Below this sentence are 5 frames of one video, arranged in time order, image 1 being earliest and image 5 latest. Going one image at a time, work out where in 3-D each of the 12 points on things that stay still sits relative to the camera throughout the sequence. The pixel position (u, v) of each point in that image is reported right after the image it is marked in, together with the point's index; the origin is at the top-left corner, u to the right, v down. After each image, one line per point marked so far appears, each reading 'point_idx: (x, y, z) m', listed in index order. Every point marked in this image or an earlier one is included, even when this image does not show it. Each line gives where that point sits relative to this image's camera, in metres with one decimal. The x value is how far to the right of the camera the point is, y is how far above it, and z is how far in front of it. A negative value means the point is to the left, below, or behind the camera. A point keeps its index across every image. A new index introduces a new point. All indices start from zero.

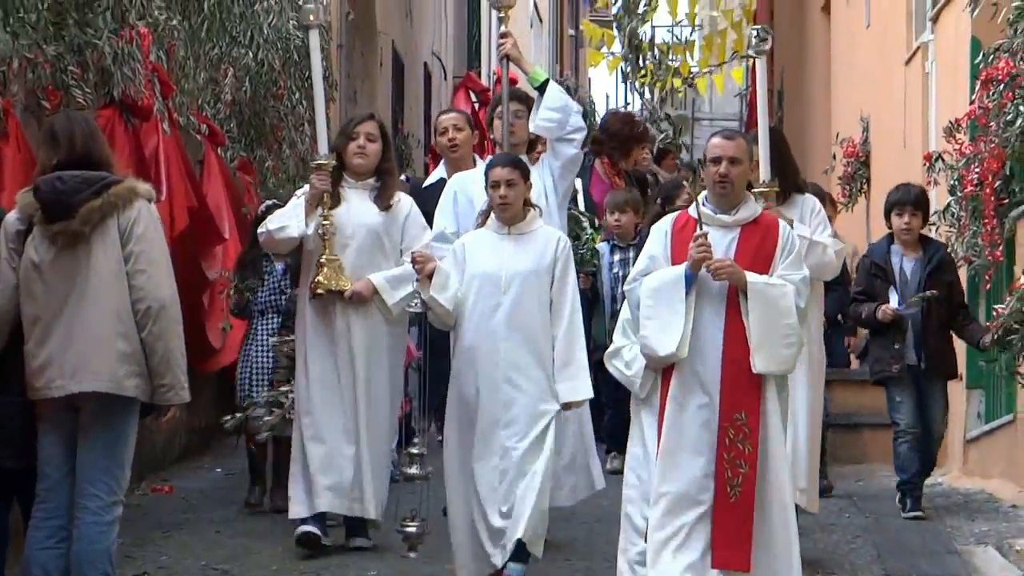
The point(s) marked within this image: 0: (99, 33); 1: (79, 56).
0: (-1.7, +1.0, +7.0) m
1: (-1.8, +0.9, +7.0) m
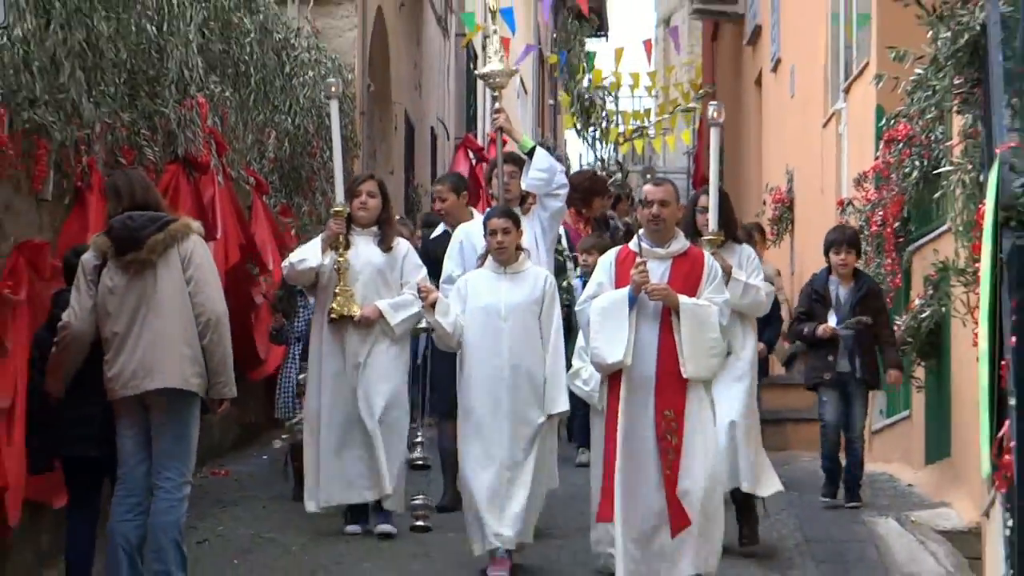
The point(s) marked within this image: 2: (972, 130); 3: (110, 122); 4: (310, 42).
0: (-1.7, +1.0, +8.3) m
1: (-1.8, +0.9, +8.3) m
2: (+1.8, +0.6, +6.4) m
3: (-1.9, +0.8, +7.8) m
4: (-1.4, +1.8, +11.6) m
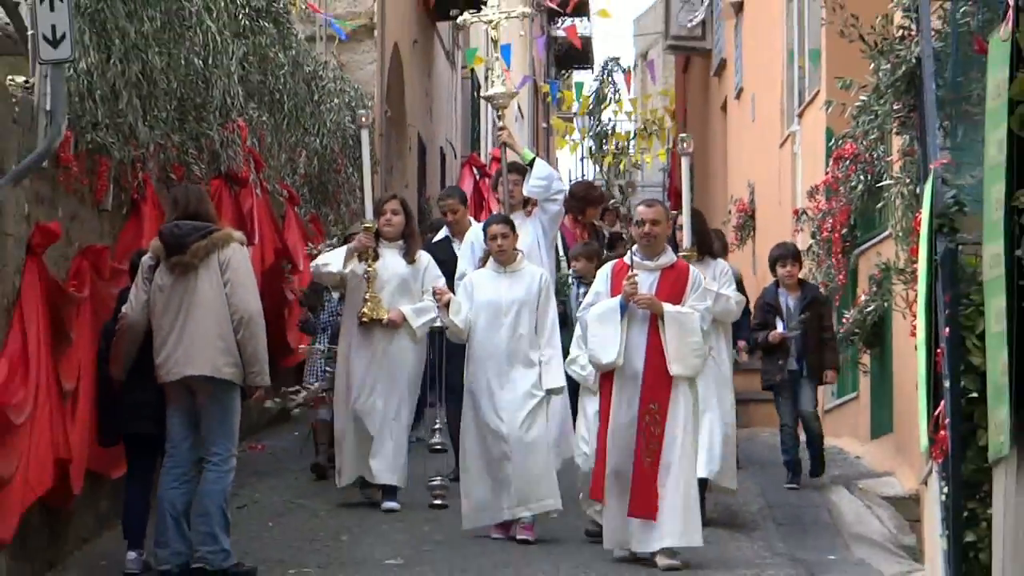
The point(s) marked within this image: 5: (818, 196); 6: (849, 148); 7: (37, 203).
0: (-1.7, +0.9, +9.3) m
1: (-1.8, +0.8, +9.3) m
2: (+1.8, +0.6, +7.4) m
3: (-1.9, +0.8, +8.8) m
4: (-1.4, +1.6, +12.7) m
5: (+2.1, +0.7, +11.0) m
6: (+1.8, +0.8, +8.8) m
7: (-2.2, +0.4, +7.5) m
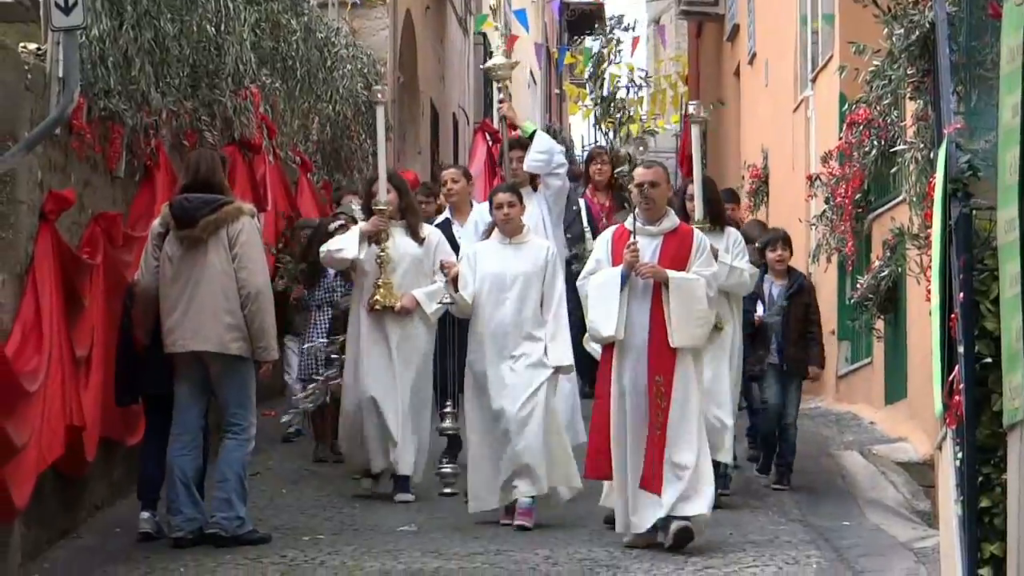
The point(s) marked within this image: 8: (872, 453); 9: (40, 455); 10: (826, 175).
0: (-1.7, +1.1, +9.3) m
1: (-1.7, +1.0, +9.3) m
2: (+1.9, +0.8, +7.4) m
3: (-1.8, +0.9, +8.8) m
4: (-1.3, +1.8, +12.7) m
5: (+2.1, +0.9, +11.0) m
6: (+1.9, +0.9, +8.7) m
7: (-2.1, +0.5, +7.5) m
8: (+2.1, -0.9, +9.4) m
9: (-2.0, -0.7, +7.0) m
10: (+2.1, +0.7, +10.9) m
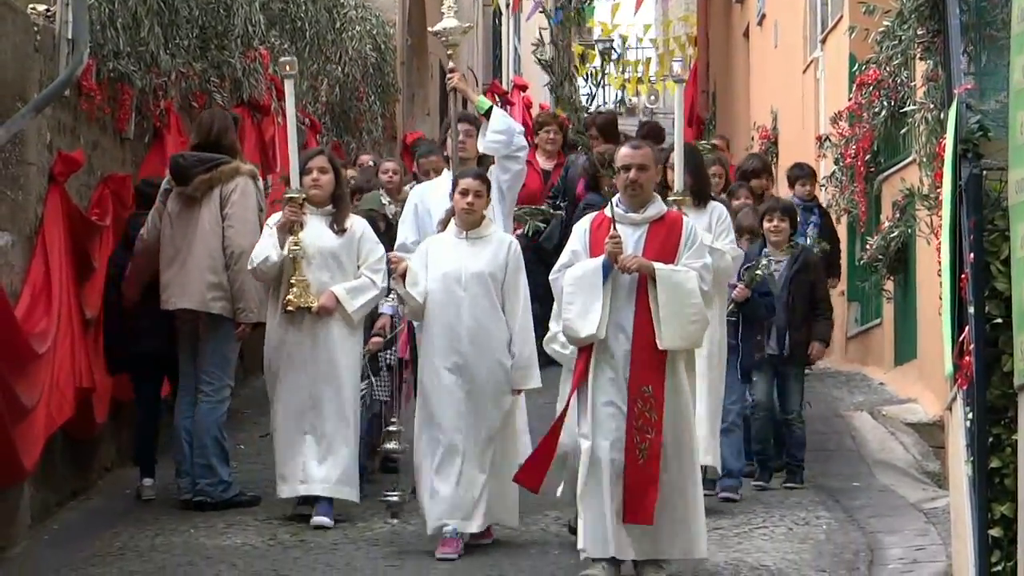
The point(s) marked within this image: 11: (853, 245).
0: (-1.6, +1.3, +9.3) m
1: (-1.7, +1.2, +9.3) m
2: (+1.9, +1.0, +7.4) m
3: (-1.8, +1.1, +8.8) m
4: (-1.3, +2.0, +12.7) m
5: (+2.2, +1.0, +10.9) m
6: (+1.9, +1.1, +8.7) m
7: (-2.1, +0.7, +7.5) m
8: (+2.1, -0.7, +9.4) m
9: (-2.0, -0.5, +7.0) m
10: (+2.2, +0.9, +10.9) m
11: (+2.5, +0.3, +12.1) m
